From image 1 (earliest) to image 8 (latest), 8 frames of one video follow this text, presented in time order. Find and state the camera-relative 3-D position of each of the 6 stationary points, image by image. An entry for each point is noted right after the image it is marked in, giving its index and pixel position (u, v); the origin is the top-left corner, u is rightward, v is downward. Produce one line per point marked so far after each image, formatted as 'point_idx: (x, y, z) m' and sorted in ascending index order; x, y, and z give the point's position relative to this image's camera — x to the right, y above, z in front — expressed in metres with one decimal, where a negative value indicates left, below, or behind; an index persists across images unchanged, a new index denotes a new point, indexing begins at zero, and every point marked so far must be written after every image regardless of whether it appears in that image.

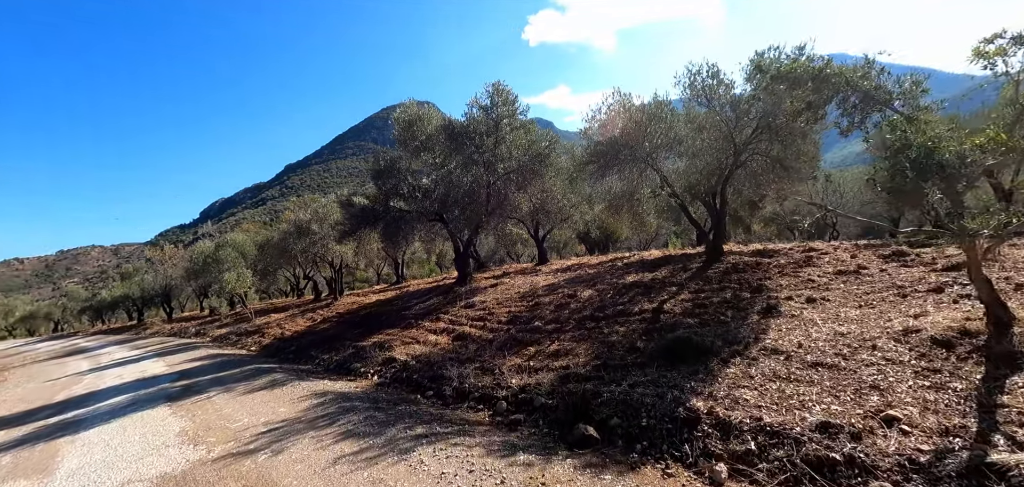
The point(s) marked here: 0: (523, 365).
0: (+0.2, -2.6, +9.3) m
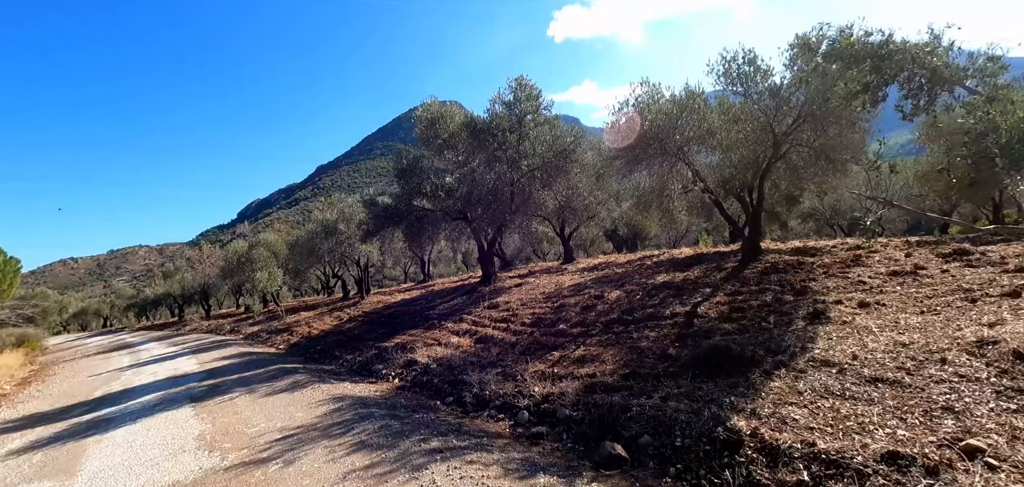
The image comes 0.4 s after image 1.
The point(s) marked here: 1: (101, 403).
0: (+0.7, -2.6, +8.8) m
1: (-13.2, -5.1, +14.1) m
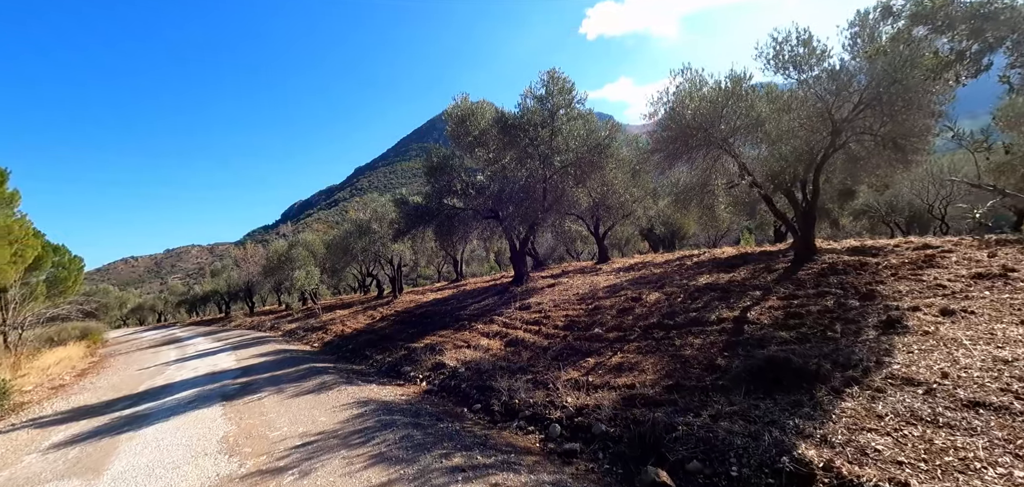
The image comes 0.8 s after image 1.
0: (+1.3, -2.5, +8.2) m
1: (-12.2, -5.0, +14.5) m
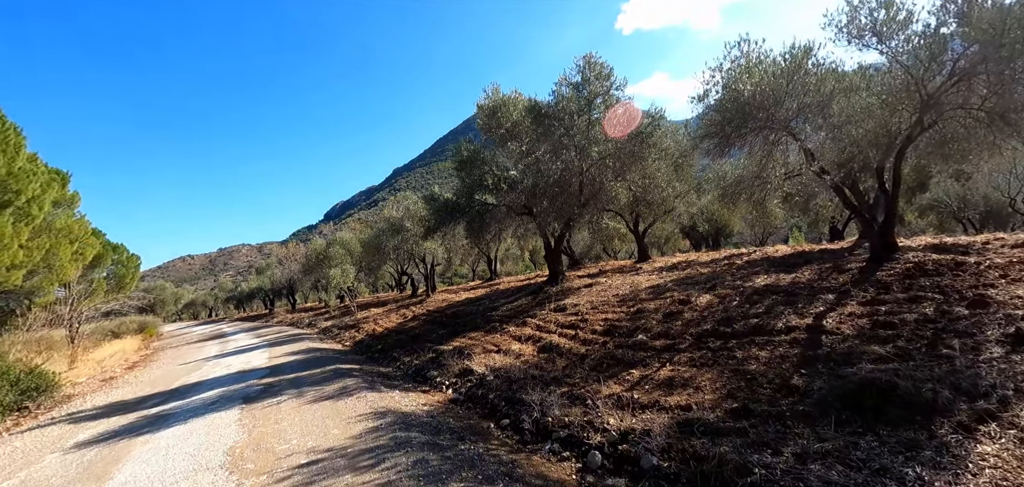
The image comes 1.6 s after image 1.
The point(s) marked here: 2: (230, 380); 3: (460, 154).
0: (+1.8, -2.4, +7.1) m
1: (-11.1, -4.9, +14.5) m
2: (-9.6, -4.6, +15.1) m
3: (-2.3, +4.0, +19.5) m
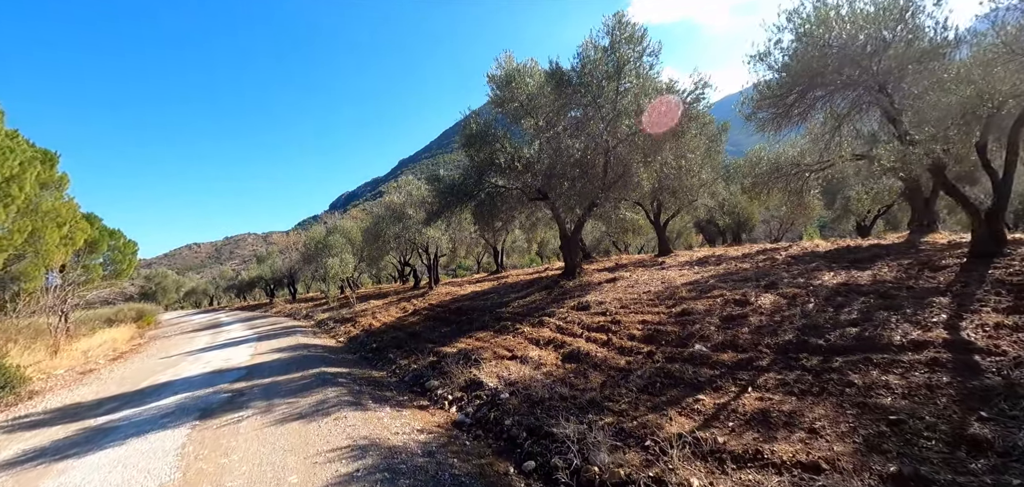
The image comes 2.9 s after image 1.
0: (+2.1, -2.2, +5.0) m
1: (-10.7, -4.4, +12.5) m
2: (-9.2, -4.1, +13.1) m
3: (-1.7, +4.5, +17.3) m
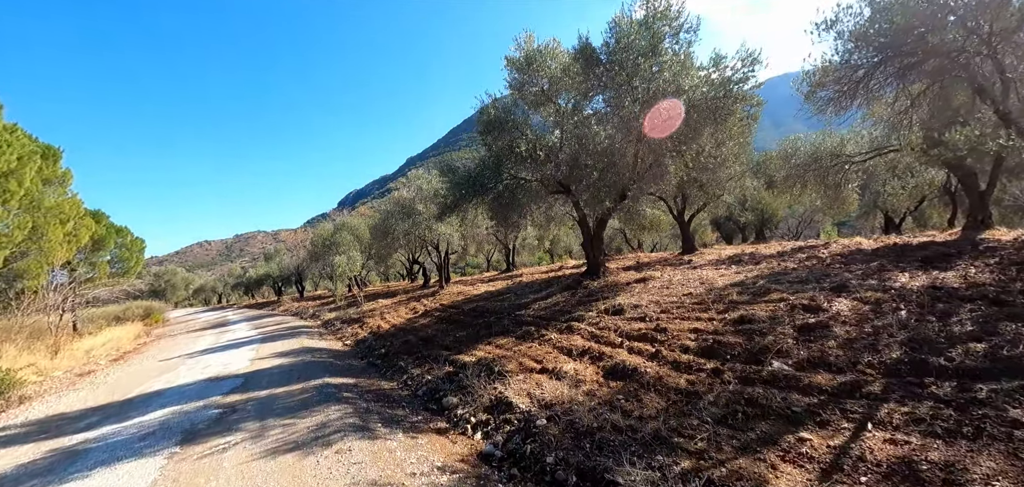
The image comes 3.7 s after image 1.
0: (+2.6, -2.1, +3.6) m
1: (-10.1, -4.3, +11.4) m
2: (-8.5, -4.0, +11.9) m
3: (-1.0, +4.6, +16.0) m
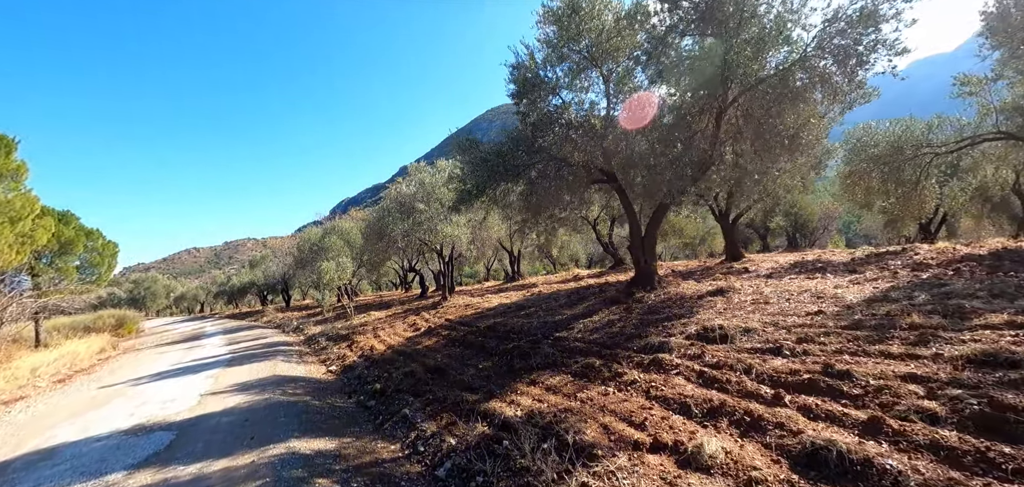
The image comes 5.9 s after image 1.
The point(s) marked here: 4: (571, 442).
0: (+3.8, -1.9, +0.1) m
1: (-9.1, -4.1, +7.6) m
2: (-7.5, -3.8, +8.2) m
3: (0.0, +4.6, +12.5) m
4: (+0.7, -2.5, +5.4) m
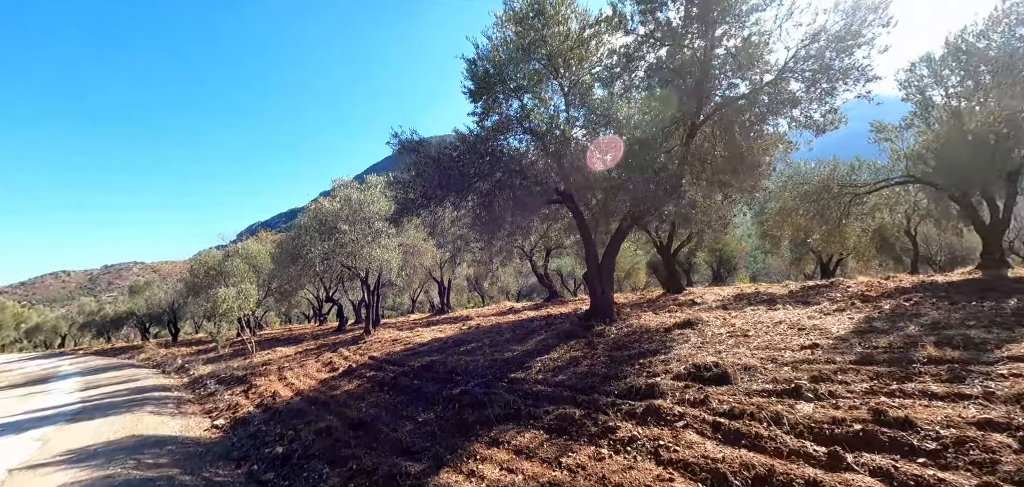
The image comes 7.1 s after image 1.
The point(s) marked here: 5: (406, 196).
0: (+4.5, -1.7, -1.1) m
1: (-9.5, -4.0, +4.0) m
2: (-8.1, -3.8, +4.9) m
3: (-1.2, +4.0, +11.1) m
4: (+0.5, -2.6, +3.6) m
5: (-2.9, +1.2, +11.8) m
